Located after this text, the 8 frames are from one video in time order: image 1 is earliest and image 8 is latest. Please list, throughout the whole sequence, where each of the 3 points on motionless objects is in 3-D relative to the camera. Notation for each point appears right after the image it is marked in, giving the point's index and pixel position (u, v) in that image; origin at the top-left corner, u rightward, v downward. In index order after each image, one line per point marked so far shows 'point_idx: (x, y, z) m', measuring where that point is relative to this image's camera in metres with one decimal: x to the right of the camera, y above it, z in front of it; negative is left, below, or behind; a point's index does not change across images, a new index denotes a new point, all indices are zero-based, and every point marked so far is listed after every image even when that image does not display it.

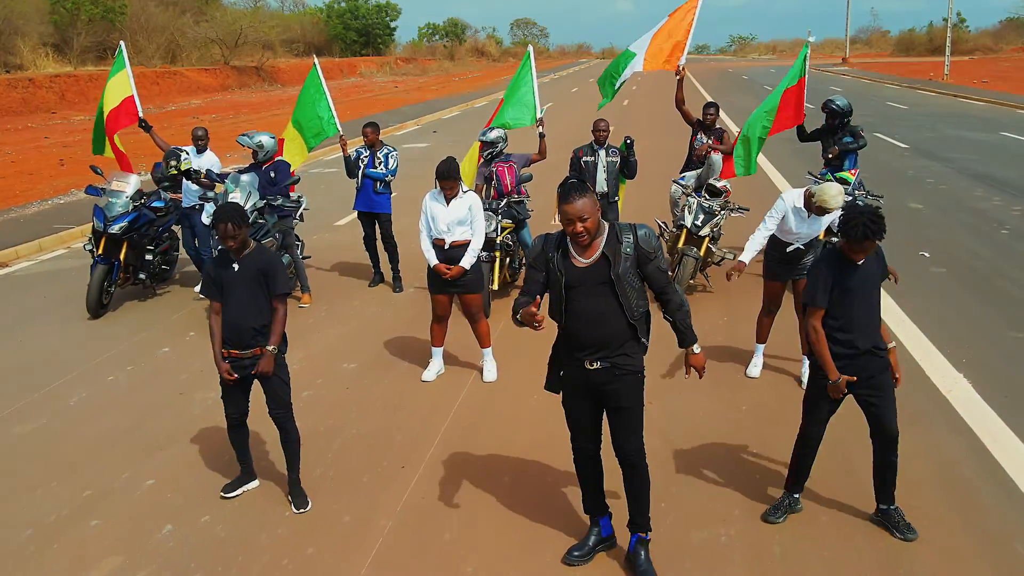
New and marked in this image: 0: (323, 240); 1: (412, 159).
0: (-2.1, +0.5, +11.0) m
1: (-1.9, +2.6, +20.0) m
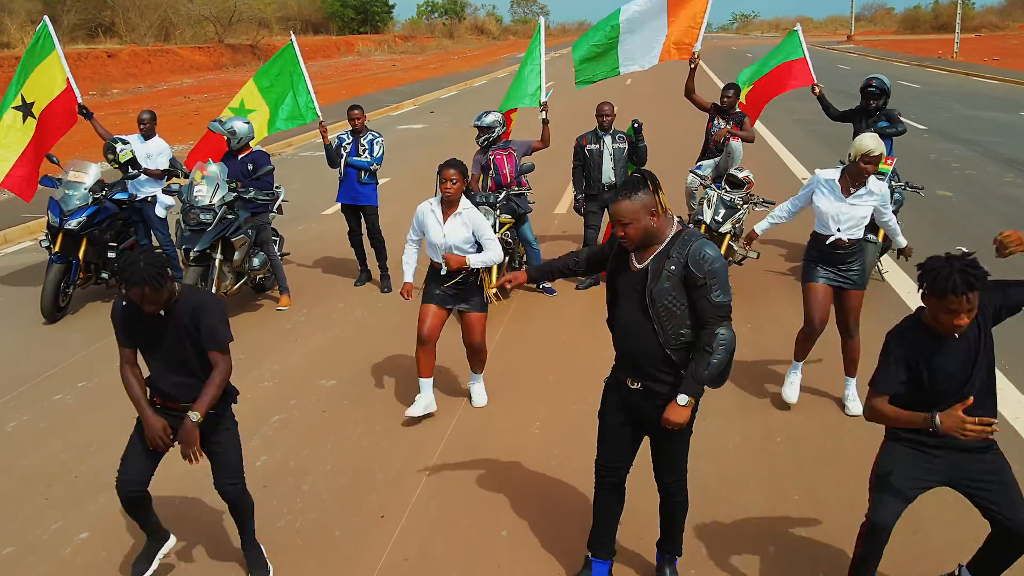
0: (-2.1, +0.6, +10.2) m
1: (-2.0, +2.9, +19.2) m
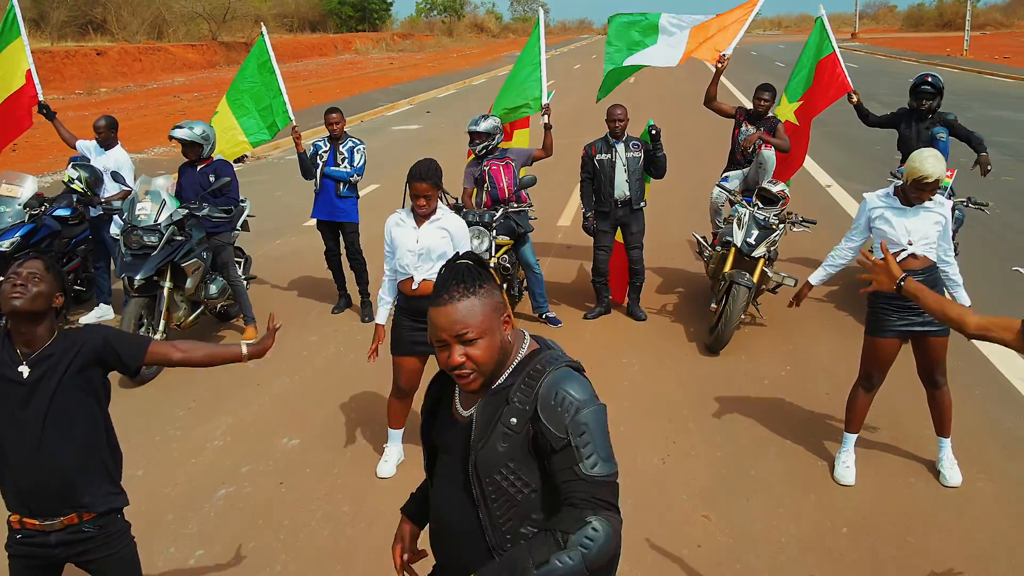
0: (-2.1, +0.4, +9.3) m
1: (-2.0, +2.7, +18.3) m
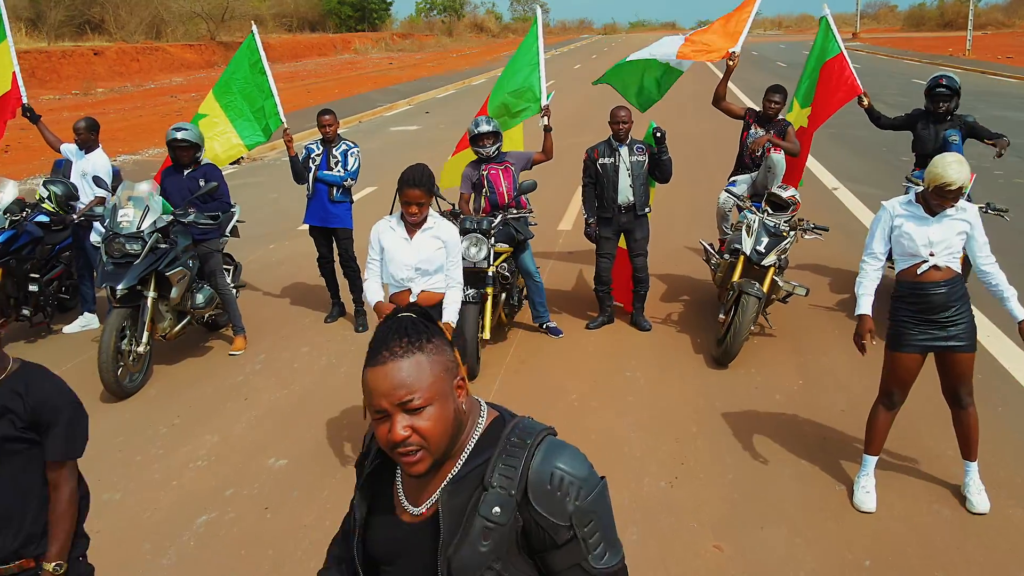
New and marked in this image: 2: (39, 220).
0: (-2.1, +0.3, +9.0) m
1: (-2.0, +2.7, +18.0) m
2: (-3.1, +0.4, +6.4) m
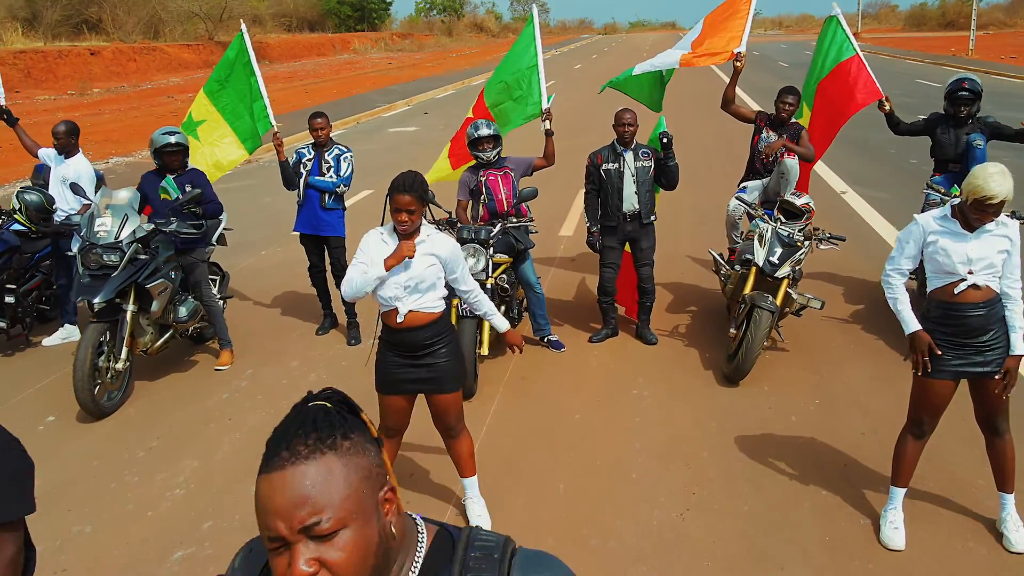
0: (-2.1, +0.3, +8.8) m
1: (-2.0, +2.6, +17.7) m
2: (-3.1, +0.4, +6.1) m
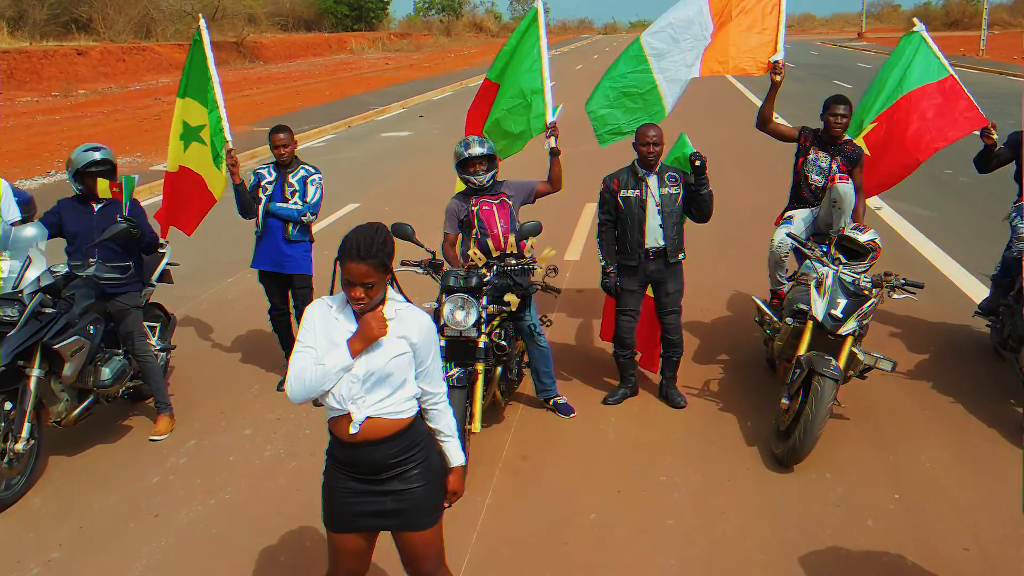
0: (-2.2, 0.0, +7.7) m
1: (-2.0, +2.3, +16.7) m
2: (-3.1, +0.1, +5.1) m
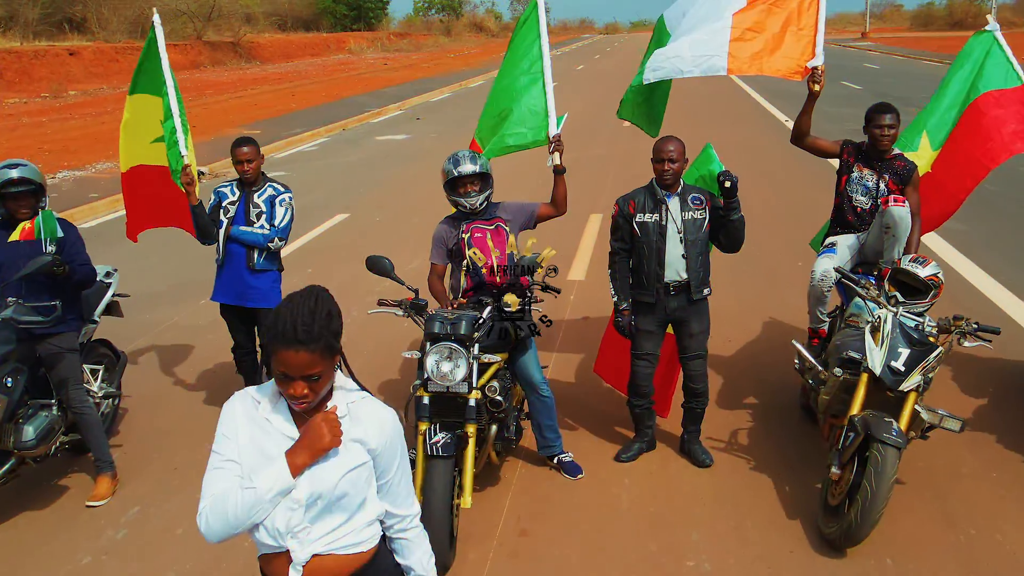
0: (-2.2, -0.2, +7.1) m
1: (-2.0, +2.2, +16.0) m
2: (-3.1, 0.0, +4.4) m
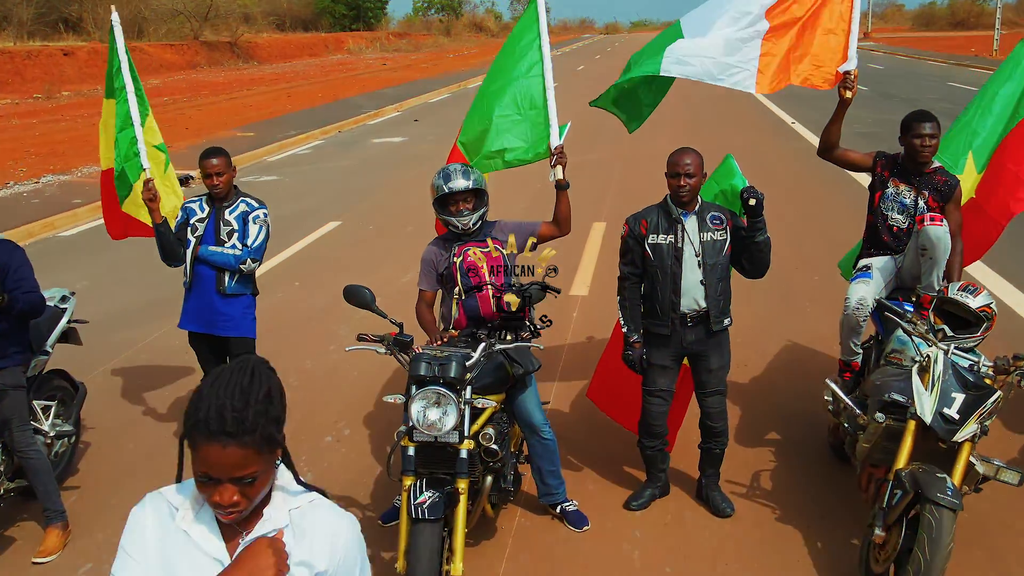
0: (-2.2, -0.3, +6.6) m
1: (-2.0, +2.1, +15.6) m
2: (-3.1, -0.2, +4.0) m
